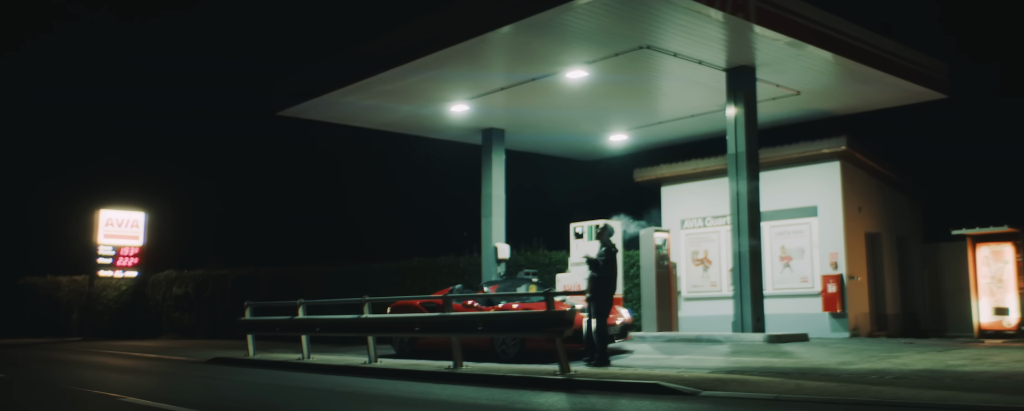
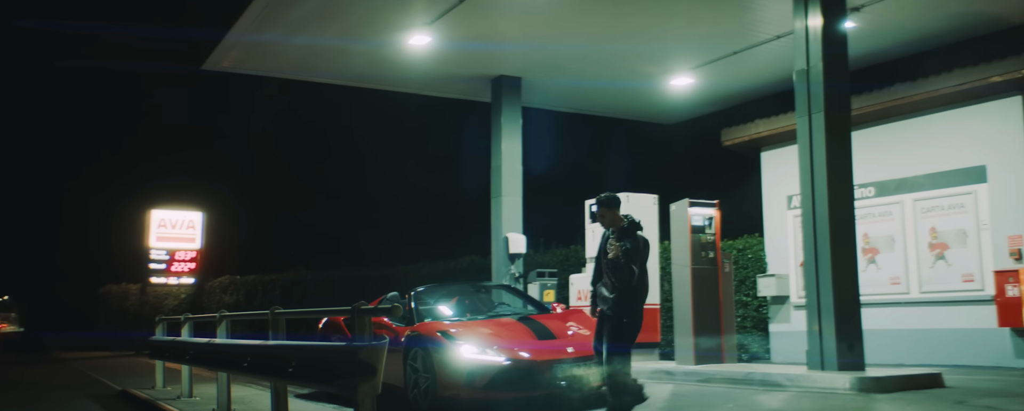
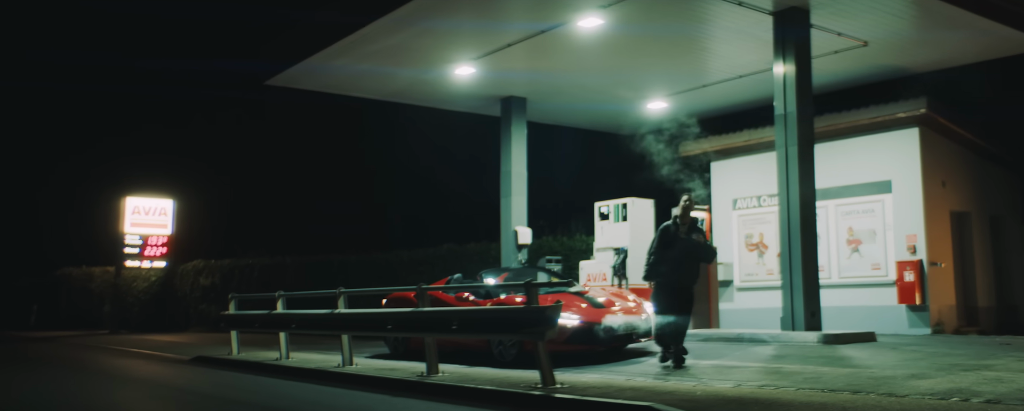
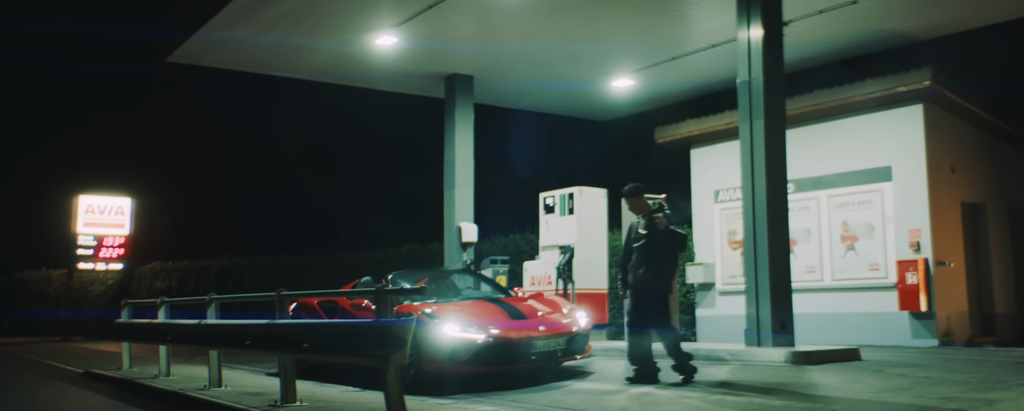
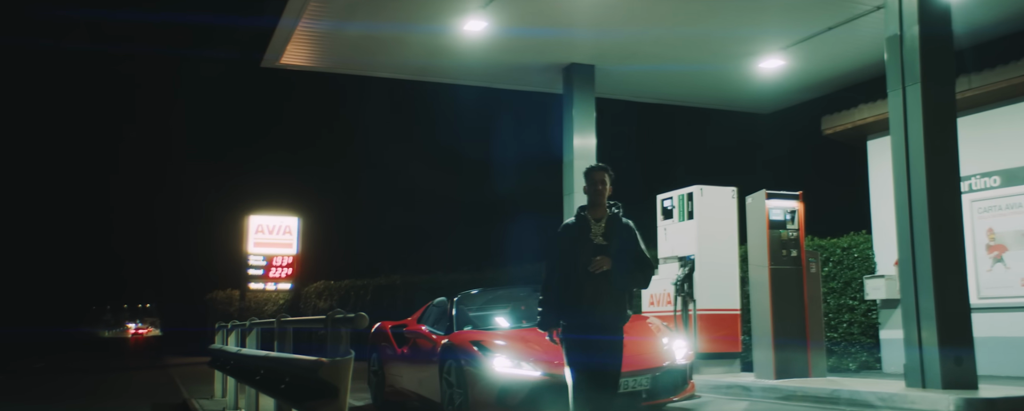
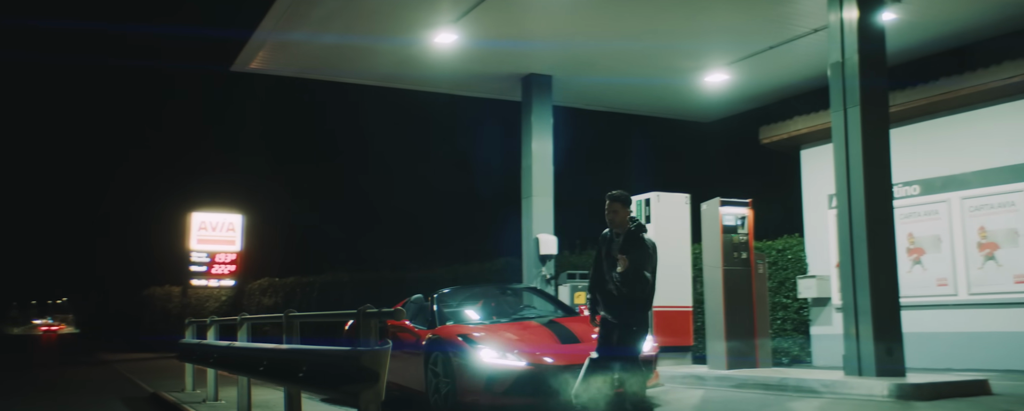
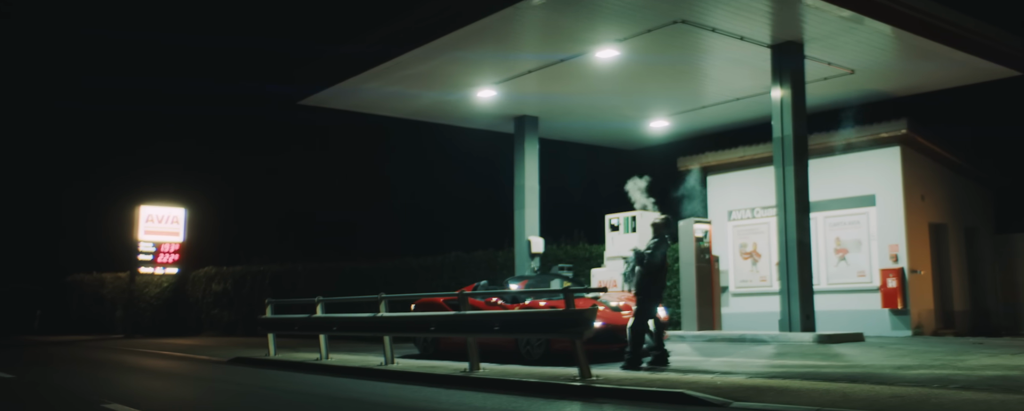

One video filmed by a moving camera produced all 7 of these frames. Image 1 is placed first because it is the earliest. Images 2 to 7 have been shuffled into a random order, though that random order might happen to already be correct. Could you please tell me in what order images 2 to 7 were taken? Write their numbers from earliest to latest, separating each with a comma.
7, 3, 4, 2, 6, 5
